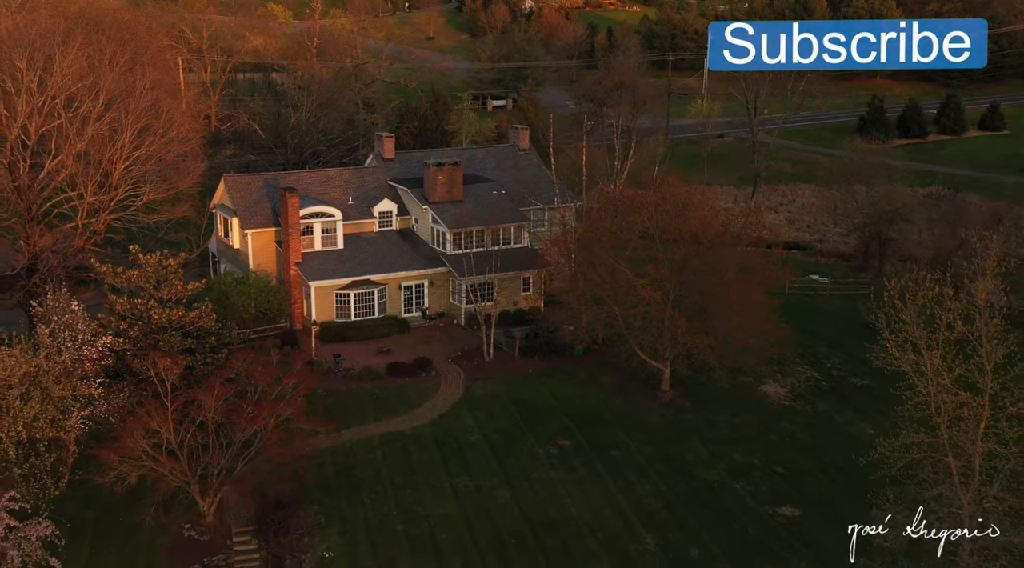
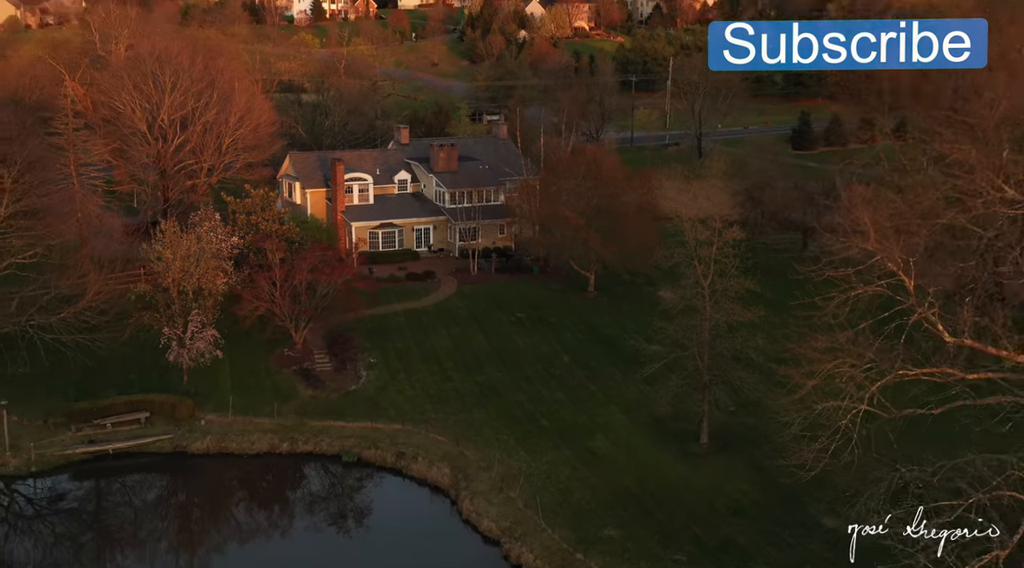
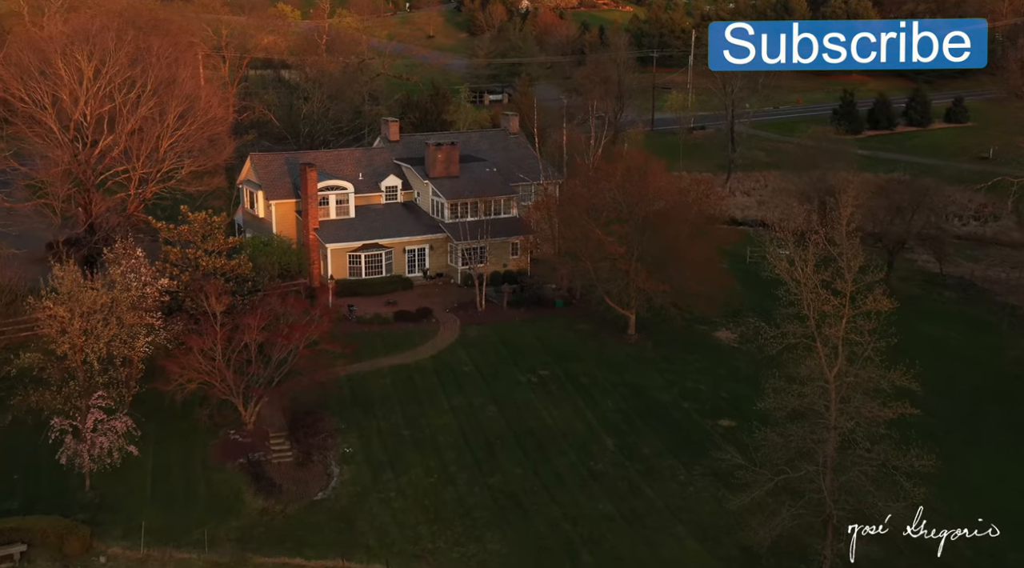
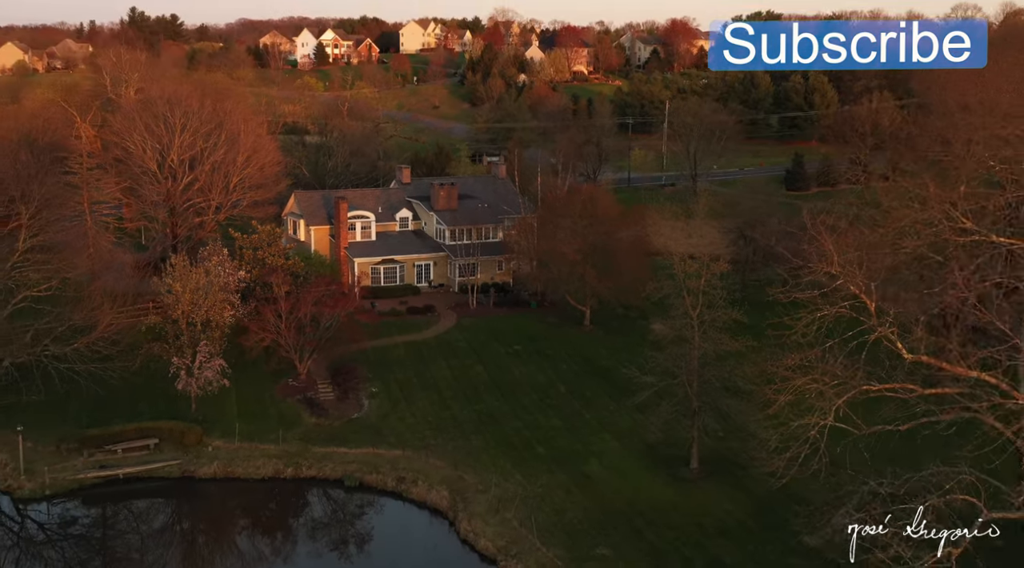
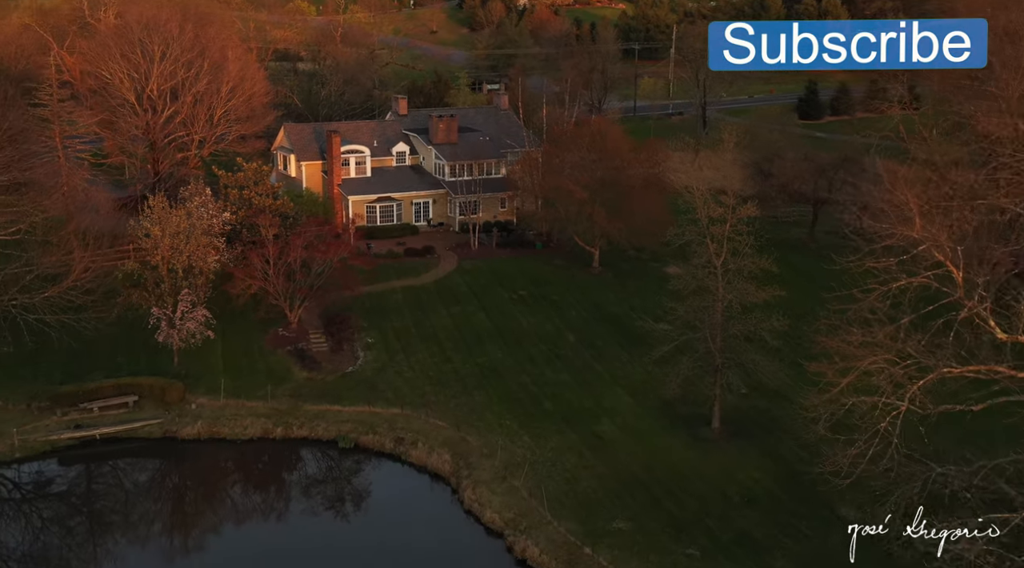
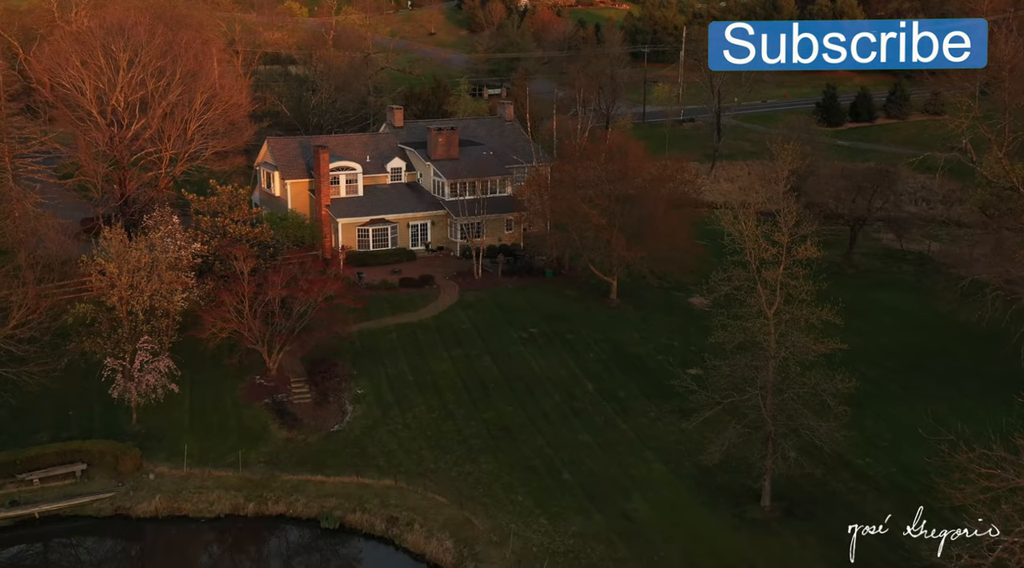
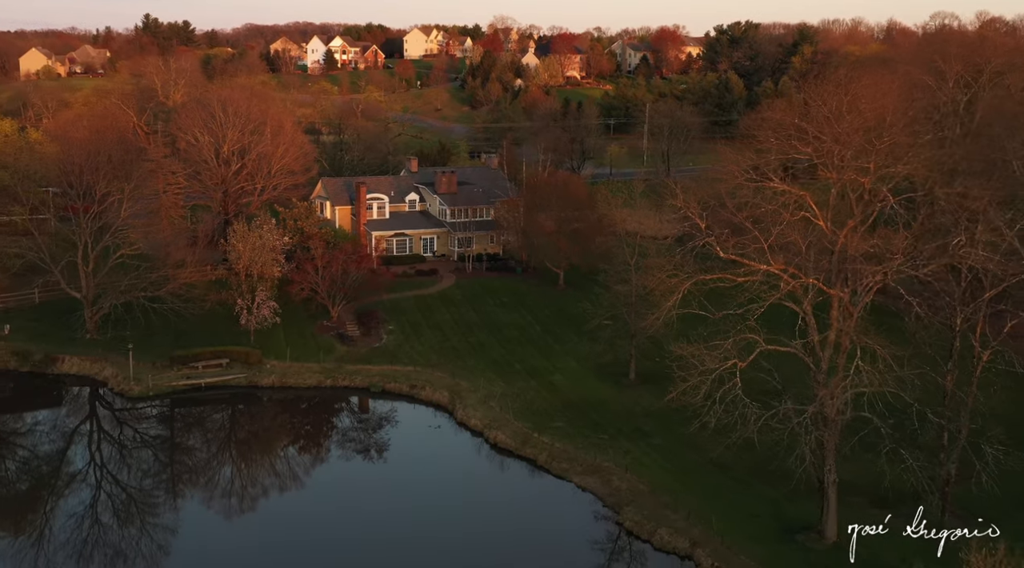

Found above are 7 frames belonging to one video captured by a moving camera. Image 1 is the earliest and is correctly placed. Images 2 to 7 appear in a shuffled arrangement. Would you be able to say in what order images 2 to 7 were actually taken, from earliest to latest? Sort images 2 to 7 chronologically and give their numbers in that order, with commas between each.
3, 6, 5, 2, 4, 7
